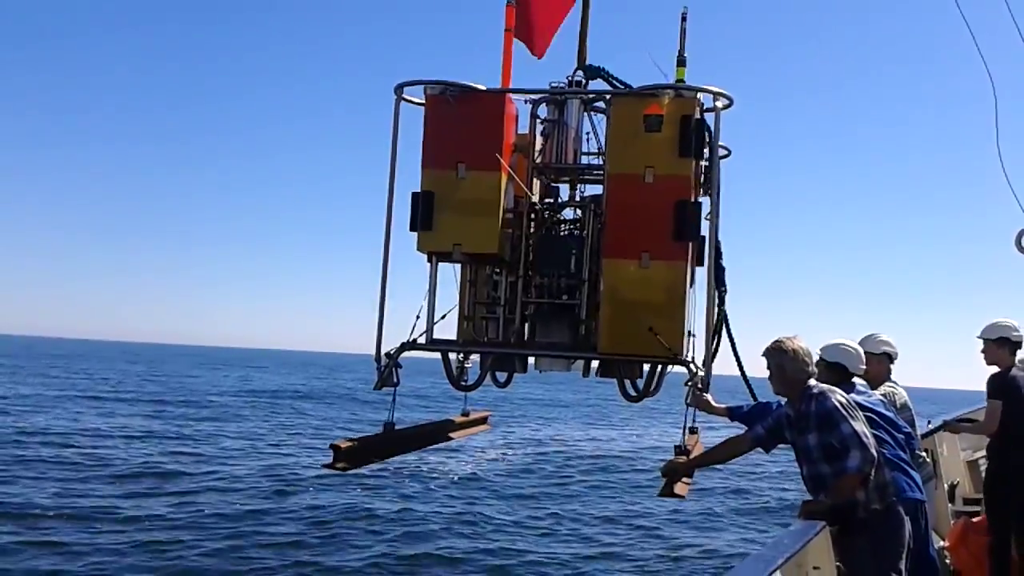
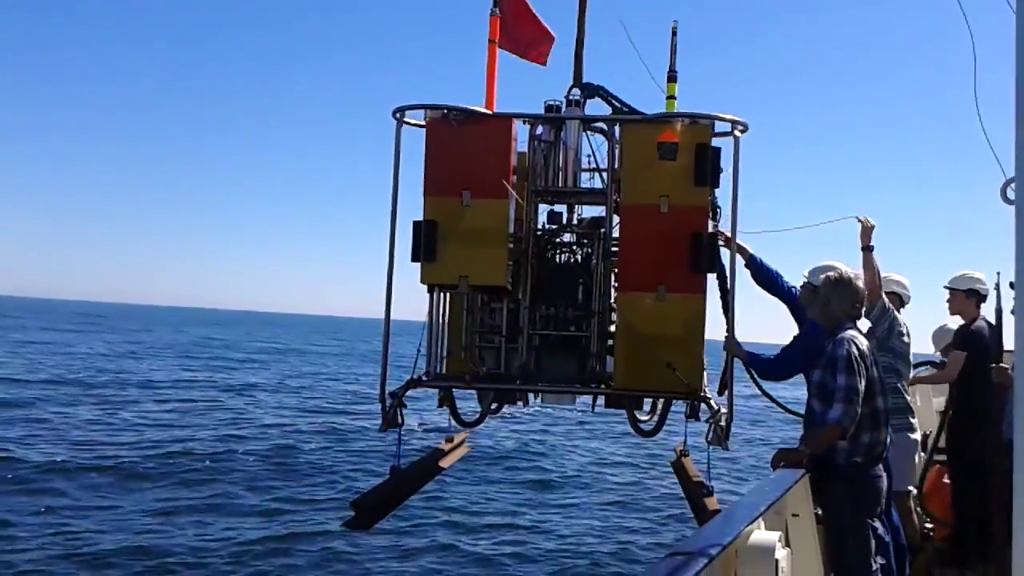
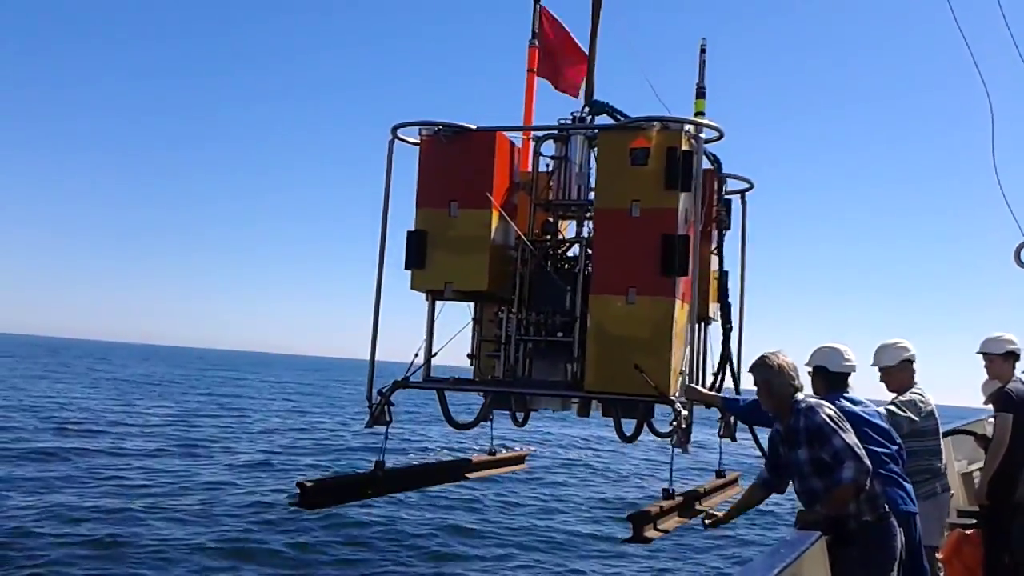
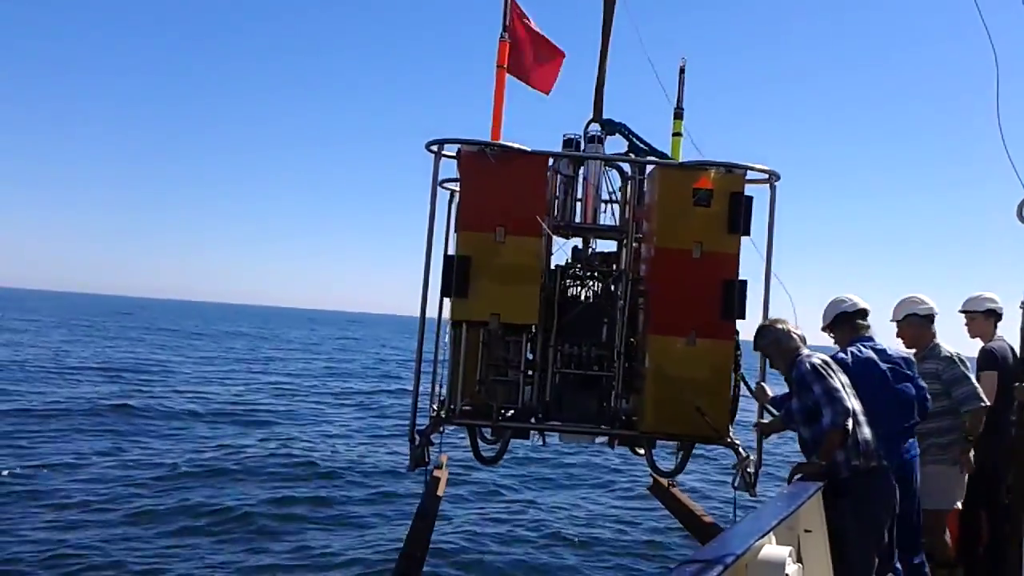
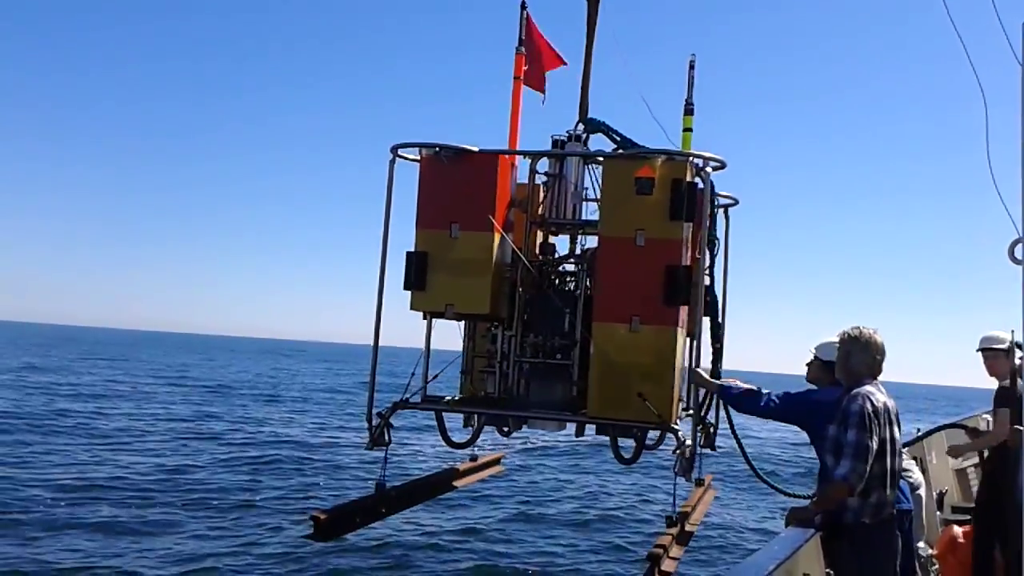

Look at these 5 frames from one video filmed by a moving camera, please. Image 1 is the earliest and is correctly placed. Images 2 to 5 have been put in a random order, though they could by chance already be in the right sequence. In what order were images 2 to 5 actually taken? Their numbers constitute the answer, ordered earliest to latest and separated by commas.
3, 5, 2, 4
